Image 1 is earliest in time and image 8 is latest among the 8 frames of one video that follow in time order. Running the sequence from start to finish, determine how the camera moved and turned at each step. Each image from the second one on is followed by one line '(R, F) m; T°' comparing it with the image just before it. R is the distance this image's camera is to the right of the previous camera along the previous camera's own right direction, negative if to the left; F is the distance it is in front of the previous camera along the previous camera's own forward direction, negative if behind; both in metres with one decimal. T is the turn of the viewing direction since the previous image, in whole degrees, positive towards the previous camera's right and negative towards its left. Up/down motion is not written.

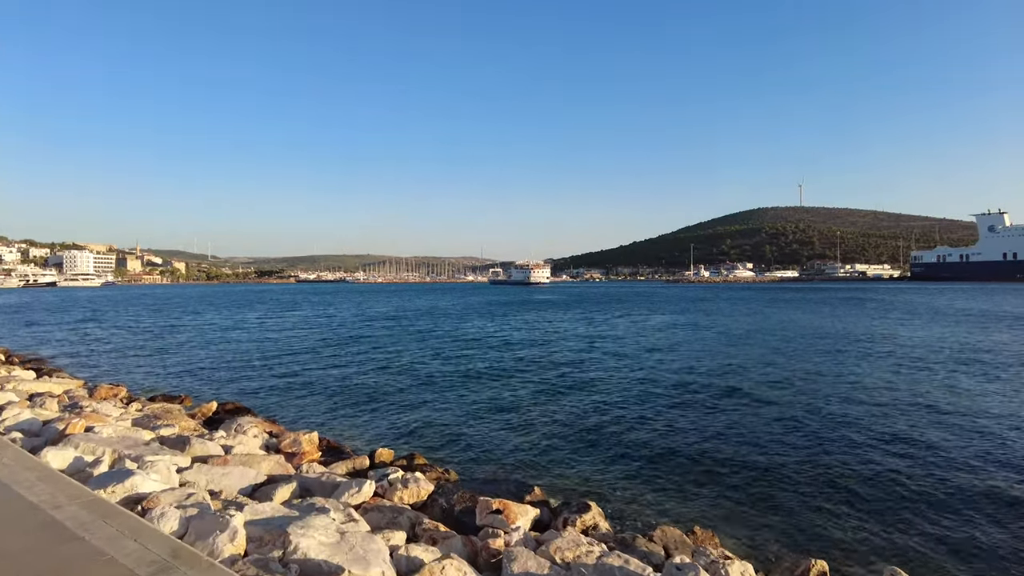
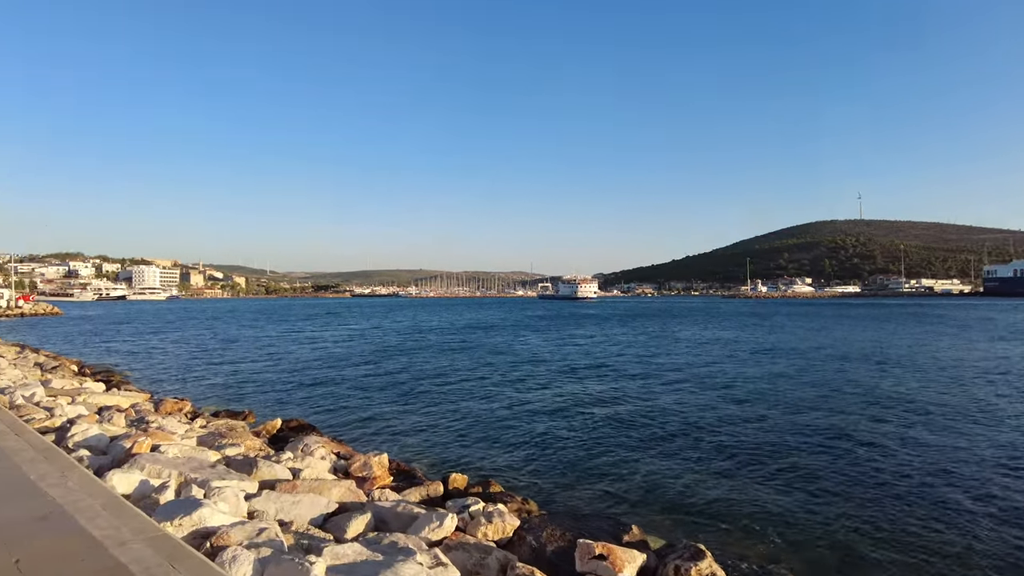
(-0.5, +0.7) m; -4°
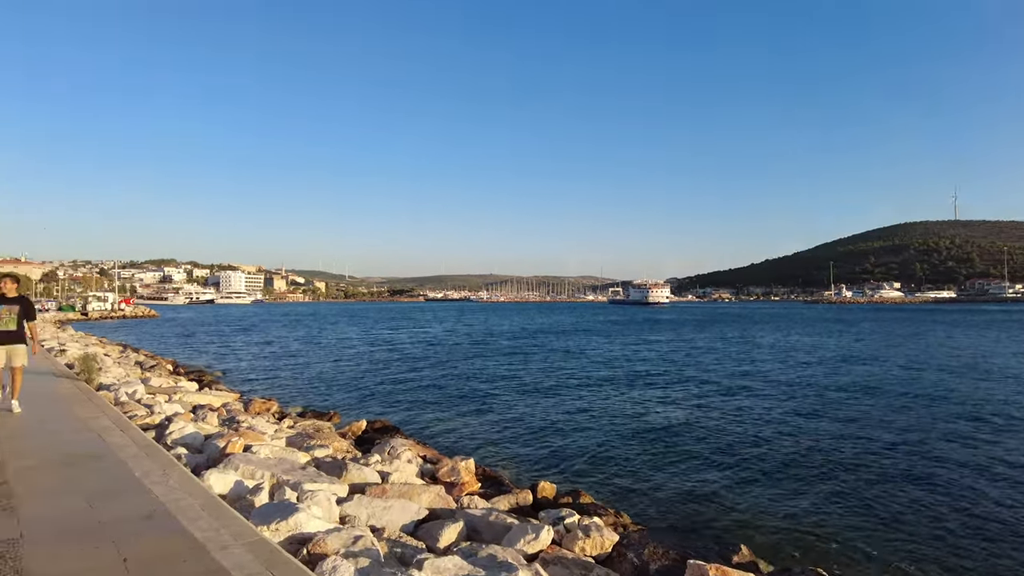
(-0.3, +0.3) m; -6°
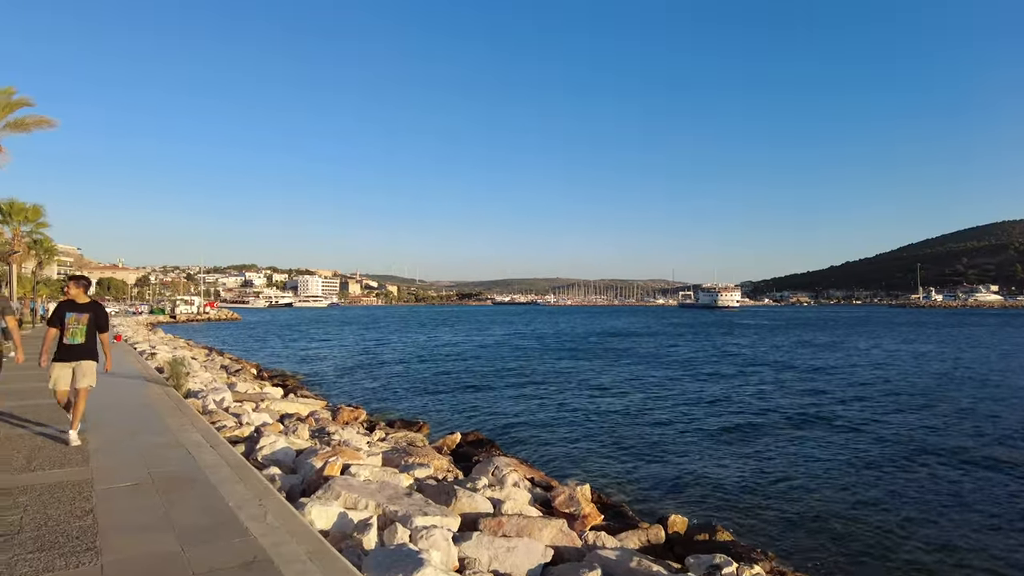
(-0.7, +1.0) m; -6°
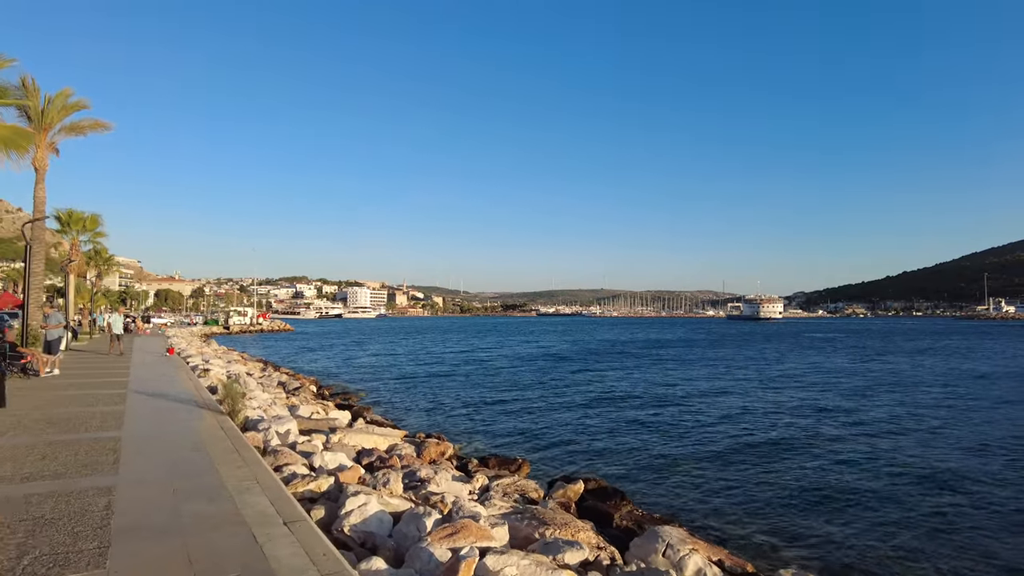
(-1.3, +2.2) m; -4°
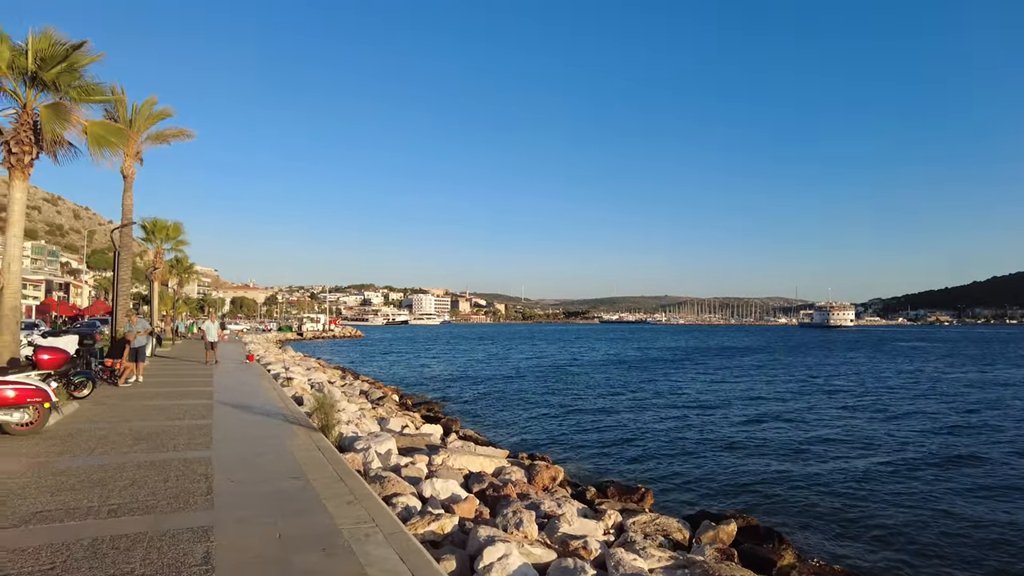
(-0.9, +1.1) m; -5°
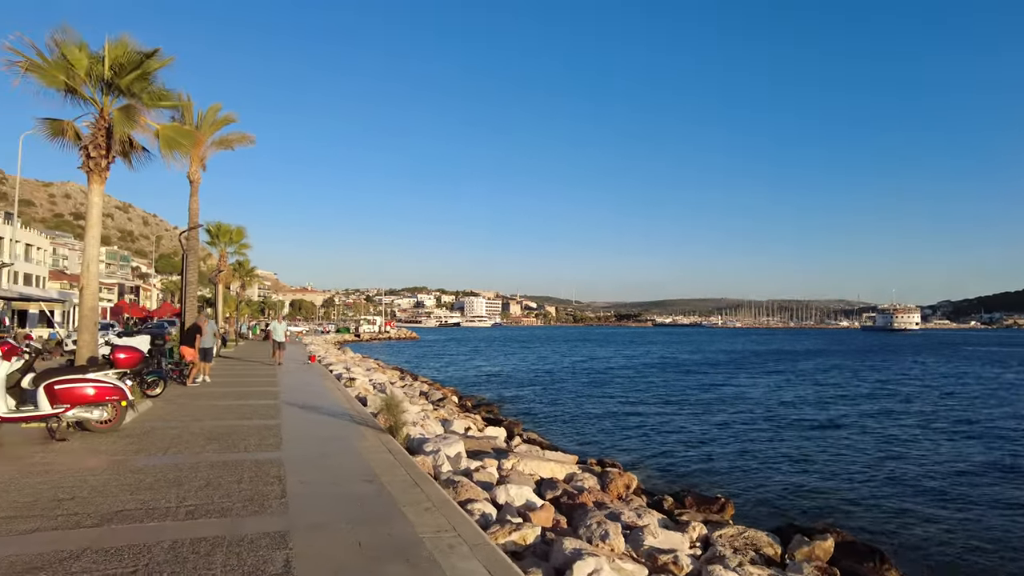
(-0.3, +0.3) m; -5°
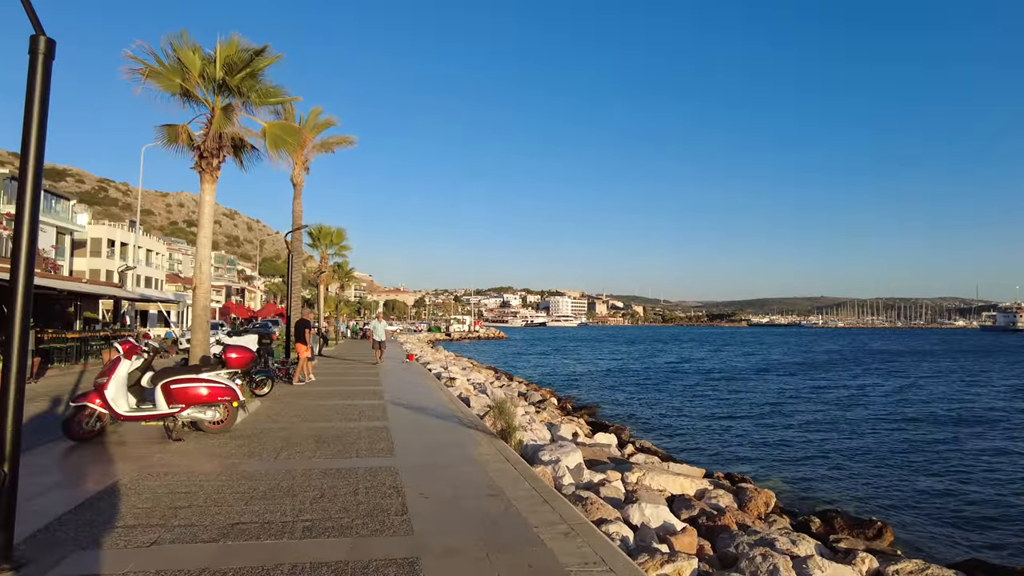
(-0.4, +0.6) m; -8°
